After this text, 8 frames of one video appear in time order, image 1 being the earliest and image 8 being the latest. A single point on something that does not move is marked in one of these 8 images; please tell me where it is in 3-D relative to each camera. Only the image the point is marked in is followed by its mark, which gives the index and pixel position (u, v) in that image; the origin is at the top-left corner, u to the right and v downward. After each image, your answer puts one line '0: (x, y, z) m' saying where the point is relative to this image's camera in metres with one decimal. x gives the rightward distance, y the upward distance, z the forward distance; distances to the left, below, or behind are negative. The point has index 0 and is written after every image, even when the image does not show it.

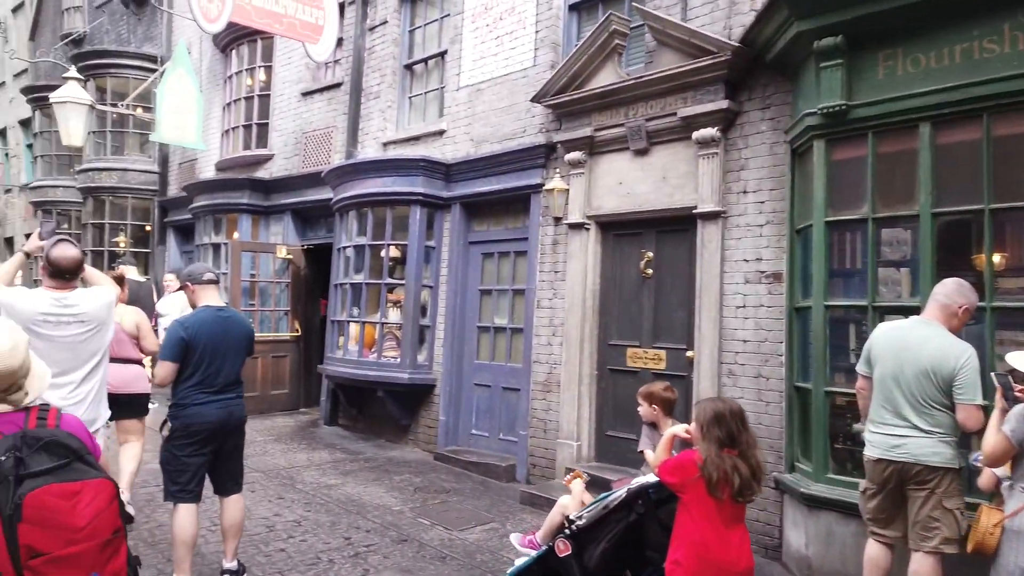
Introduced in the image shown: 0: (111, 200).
0: (-8.0, +1.7, +14.8) m
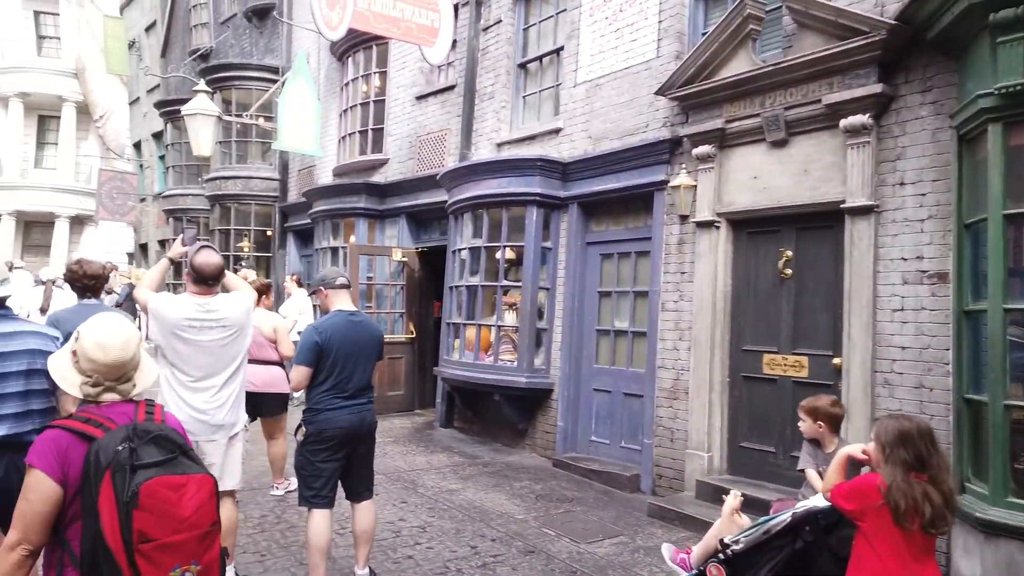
0: (-5.8, +1.7, +15.5) m
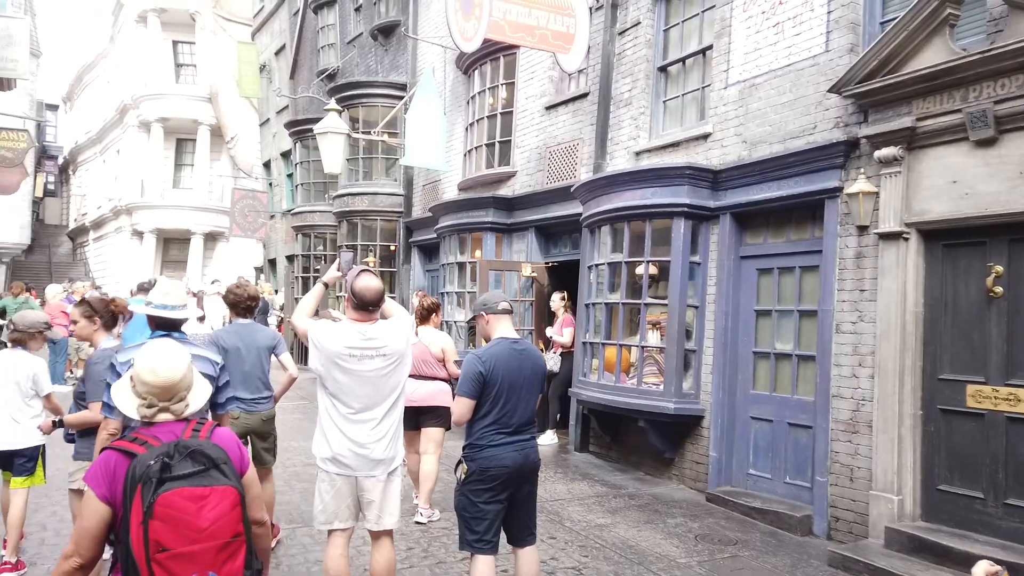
0: (-3.2, +1.3, +15.6) m
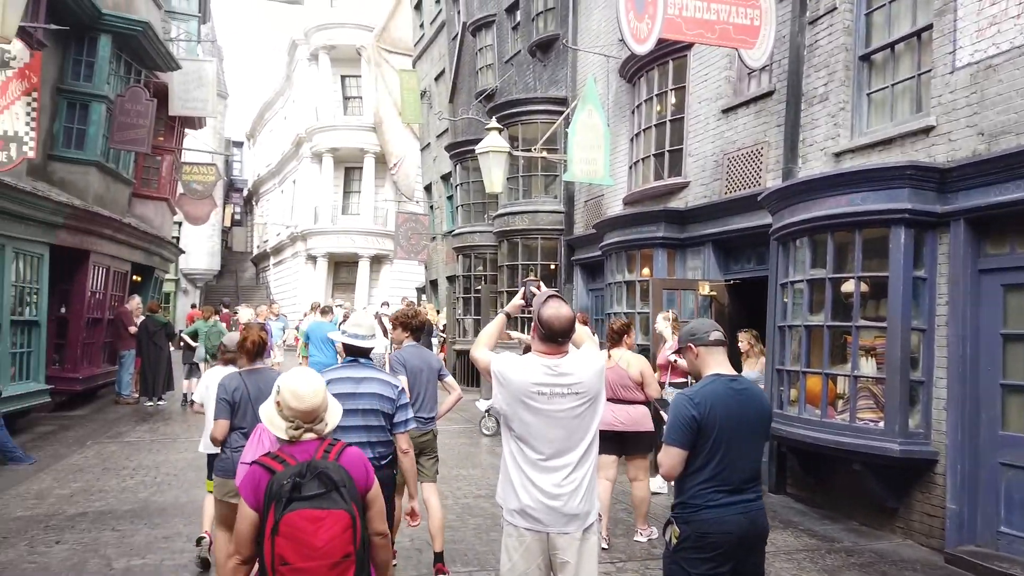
0: (+0.2, +0.9, +15.3) m
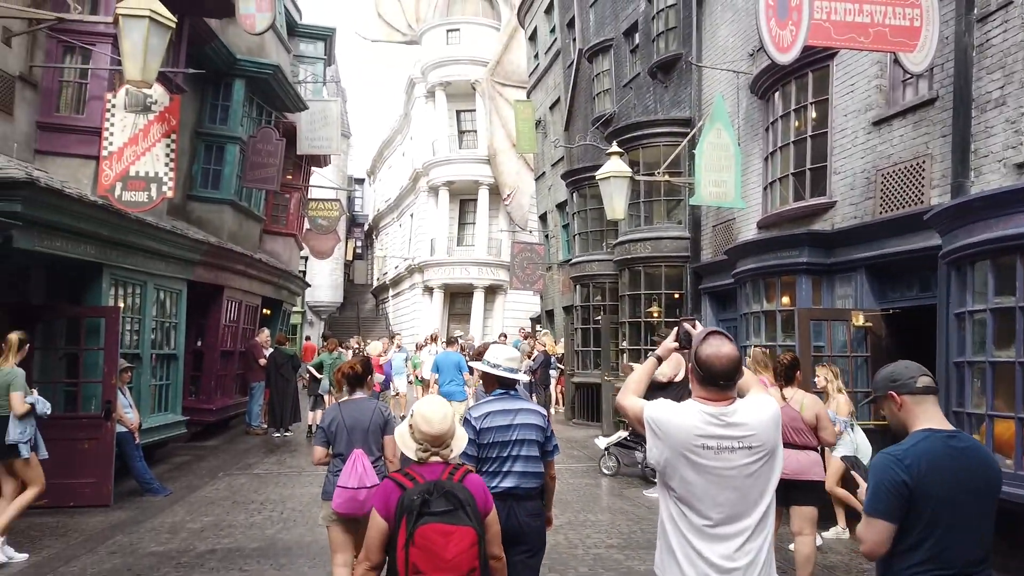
0: (+2.6, +0.3, +14.6) m
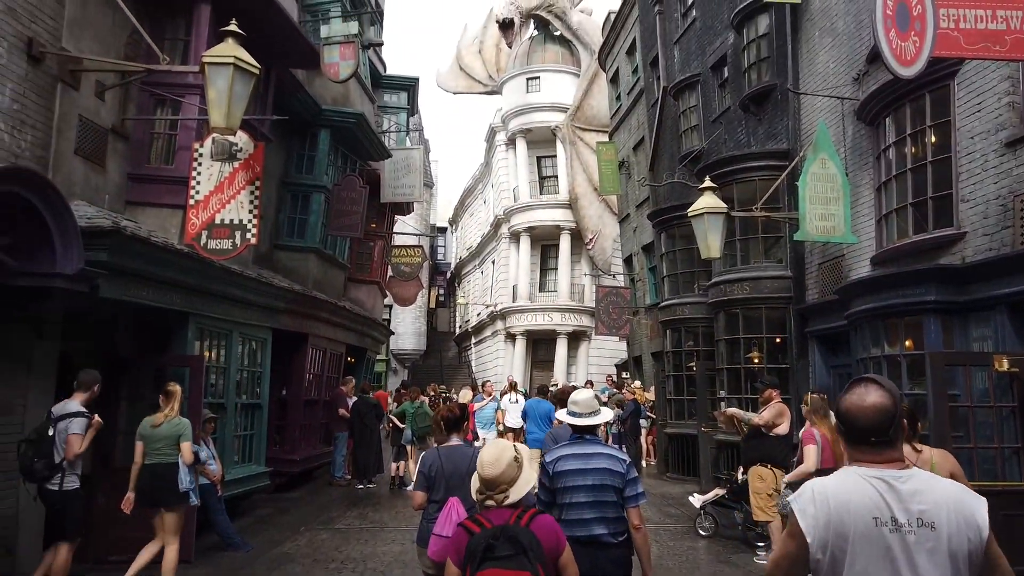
0: (+4.2, -0.5, +13.7) m
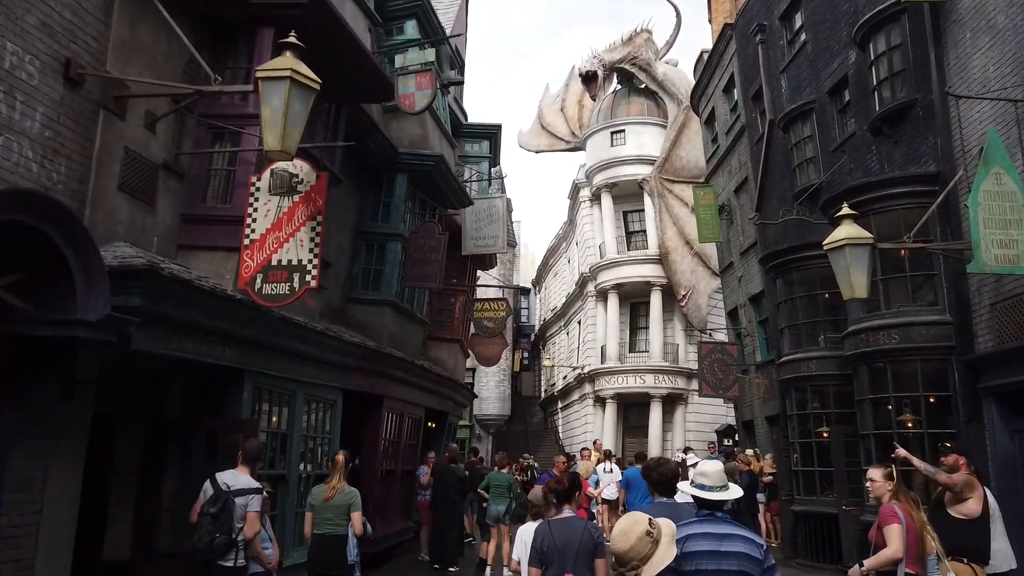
0: (+5.8, -1.2, +11.5) m
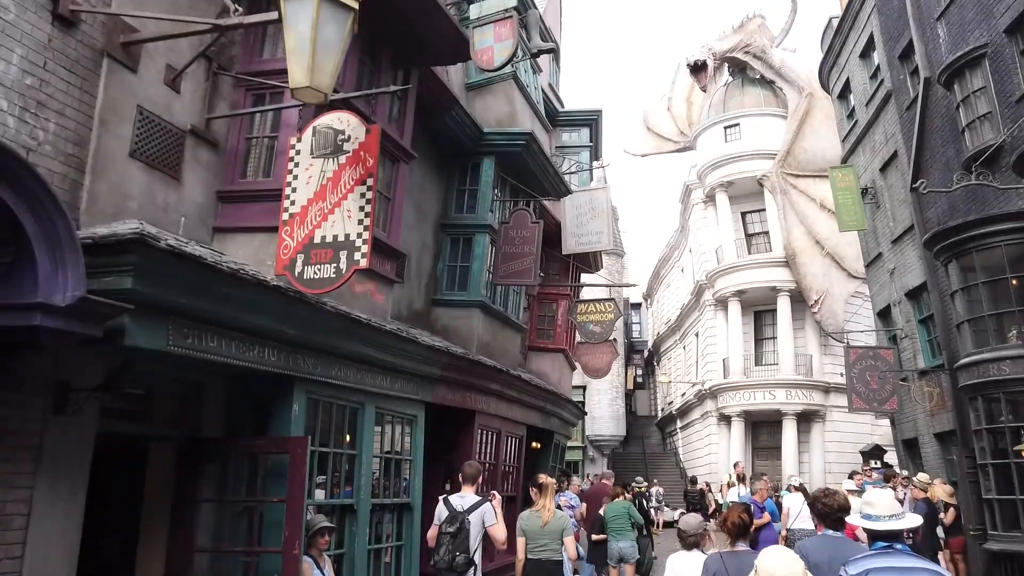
0: (+7.1, -0.9, +8.7) m
